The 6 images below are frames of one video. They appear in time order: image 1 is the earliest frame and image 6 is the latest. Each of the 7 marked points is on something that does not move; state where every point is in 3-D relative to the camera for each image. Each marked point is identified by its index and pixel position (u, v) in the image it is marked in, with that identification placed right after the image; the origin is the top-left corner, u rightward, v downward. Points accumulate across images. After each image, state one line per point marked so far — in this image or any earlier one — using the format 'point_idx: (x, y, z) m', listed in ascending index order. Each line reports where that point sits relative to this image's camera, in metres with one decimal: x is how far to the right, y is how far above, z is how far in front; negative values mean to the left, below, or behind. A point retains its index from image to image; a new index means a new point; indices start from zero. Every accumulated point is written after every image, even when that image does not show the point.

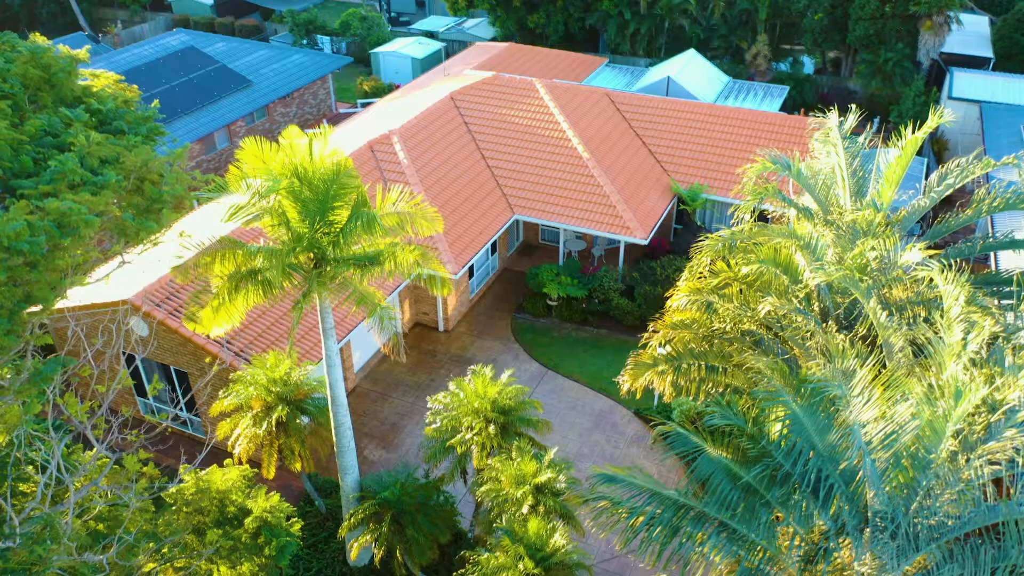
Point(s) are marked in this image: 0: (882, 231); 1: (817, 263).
0: (+6.8, +1.0, +14.9) m
1: (+5.1, +0.4, +13.4) m
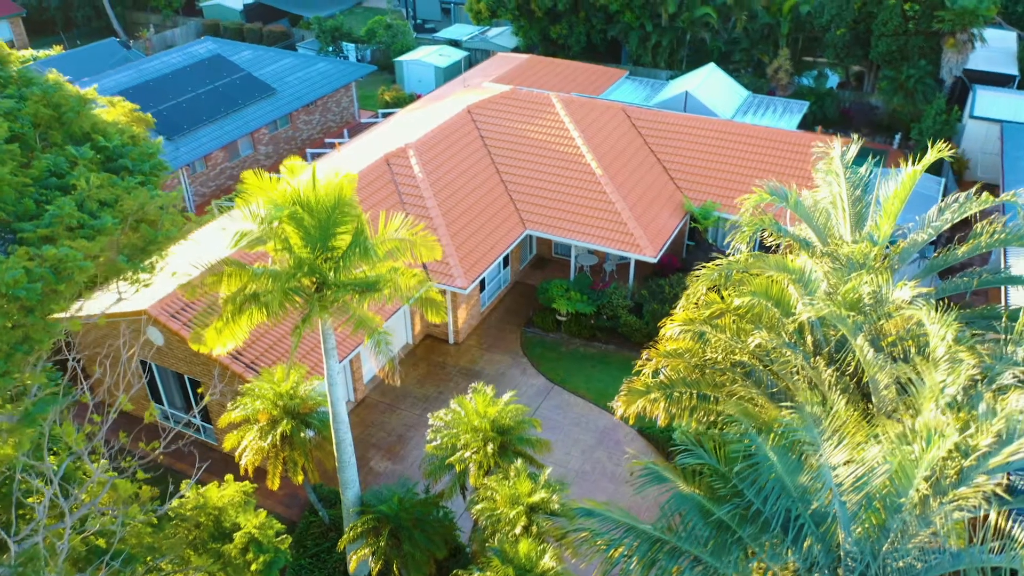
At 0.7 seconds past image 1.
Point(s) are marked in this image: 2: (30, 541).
0: (+6.8, +0.4, +15.0) m
1: (+5.0, -0.1, +13.6) m
2: (-6.4, -3.4, +10.6) m
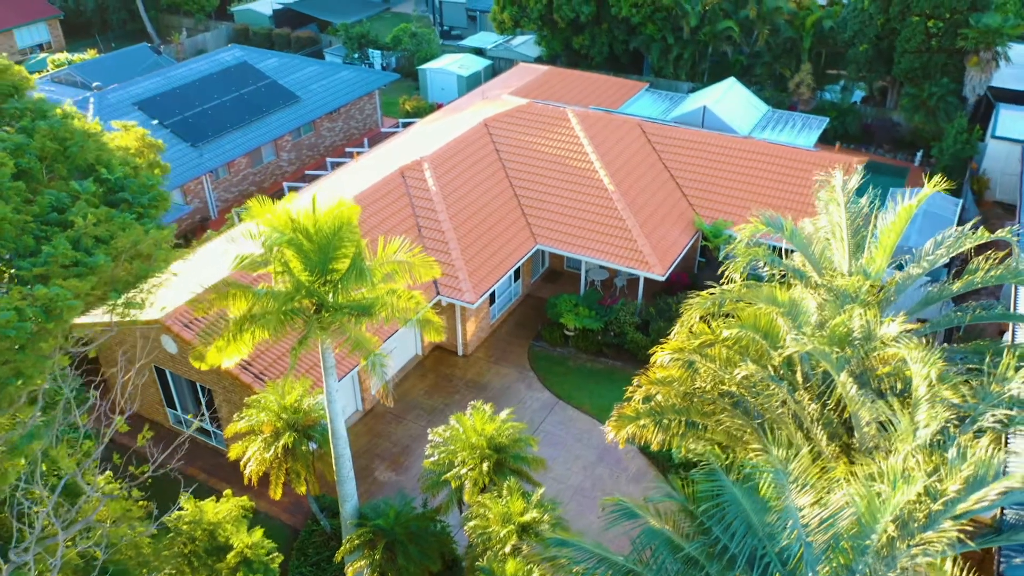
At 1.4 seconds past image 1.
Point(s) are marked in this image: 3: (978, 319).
0: (+6.7, -0.2, +15.1) m
1: (+4.8, -0.7, +13.8) m
2: (-6.7, -3.7, +11.1) m
3: (+8.5, -0.6, +14.8) m
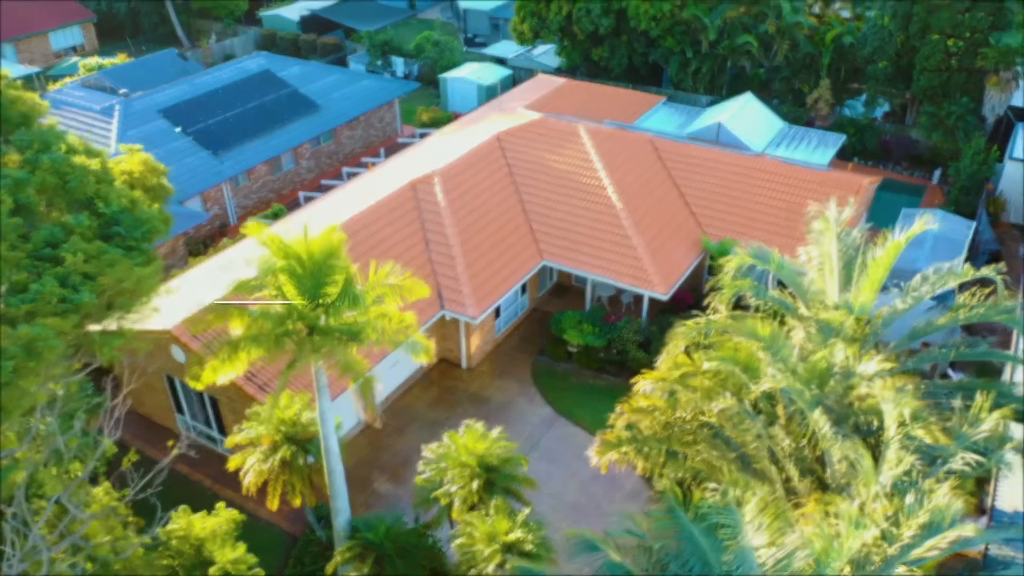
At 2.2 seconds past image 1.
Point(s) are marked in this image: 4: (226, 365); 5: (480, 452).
0: (+6.4, -0.9, +15.2) m
1: (+4.5, -1.3, +14.0) m
2: (-7.1, -4.0, +11.7) m
3: (+8.2, -1.3, +14.9) m
4: (-5.2, -1.4, +14.8) m
5: (-0.7, -3.6, +18.0) m
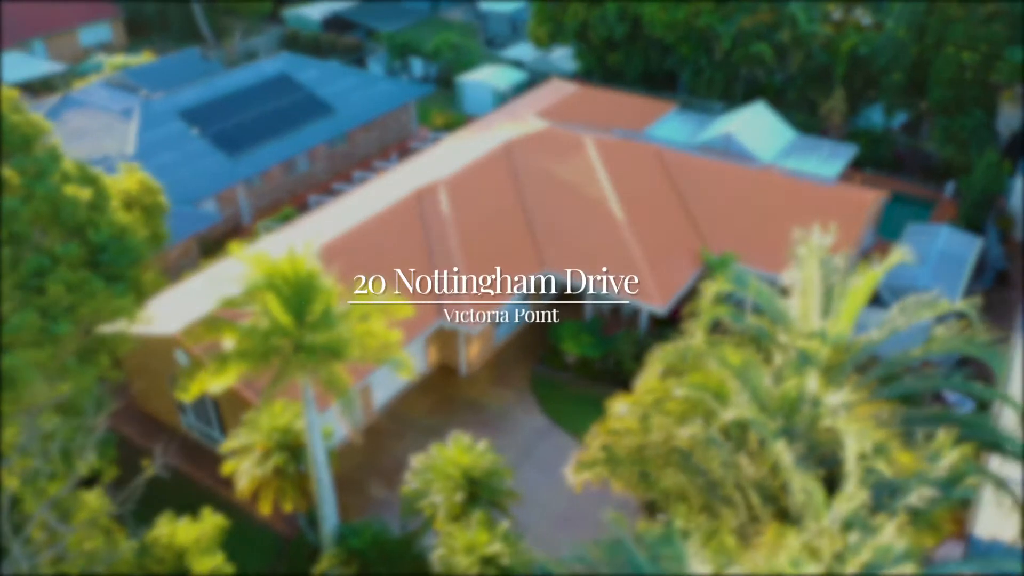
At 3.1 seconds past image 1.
0: (+6.0, -1.4, +15.5) m
1: (+4.1, -1.8, +14.3) m
2: (-7.7, -4.3, +12.4) m
3: (+7.8, -1.9, +15.0) m
4: (-5.6, -1.7, +15.4) m
5: (-1.1, -4.0, +18.4) m
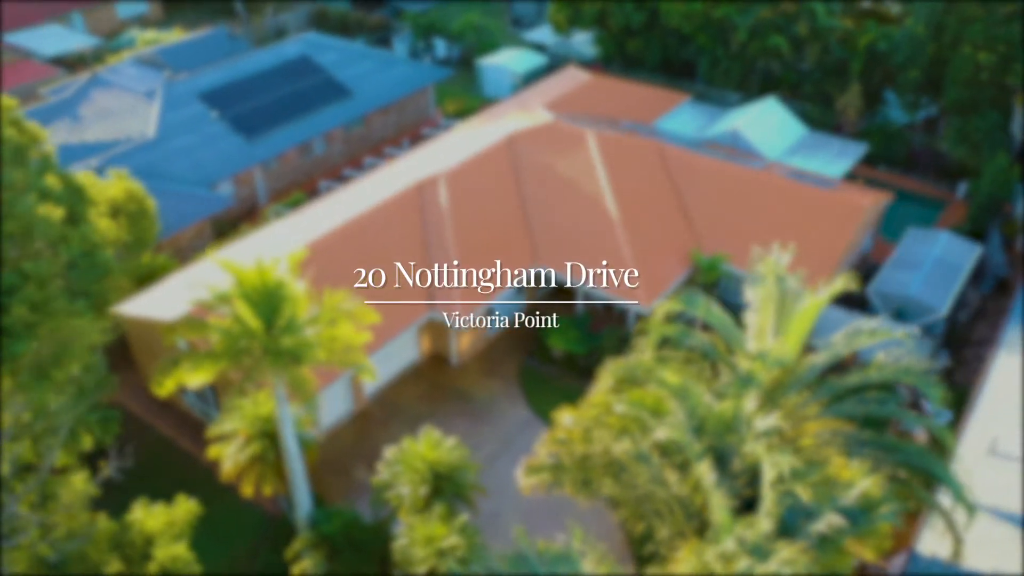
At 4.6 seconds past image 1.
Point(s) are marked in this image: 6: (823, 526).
0: (+5.1, -1.9, +16.1) m
1: (+3.1, -2.3, +15.0) m
2: (-8.8, -4.4, +13.8) m
3: (+6.8, -2.4, +15.6) m
4: (-6.6, -1.8, +16.6) m
5: (-1.9, -4.1, +19.5) m
6: (+5.2, -3.9, +13.4) m
